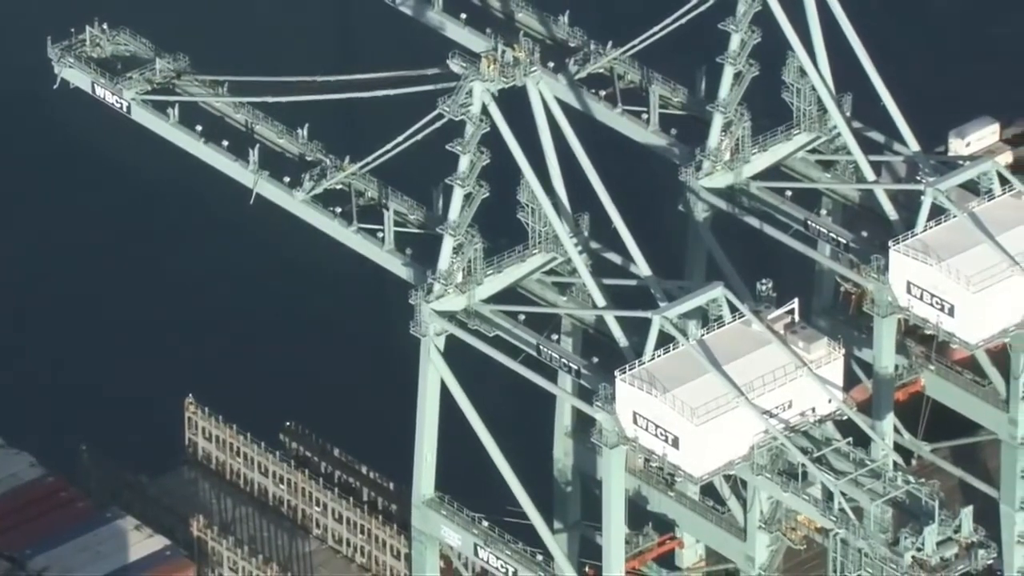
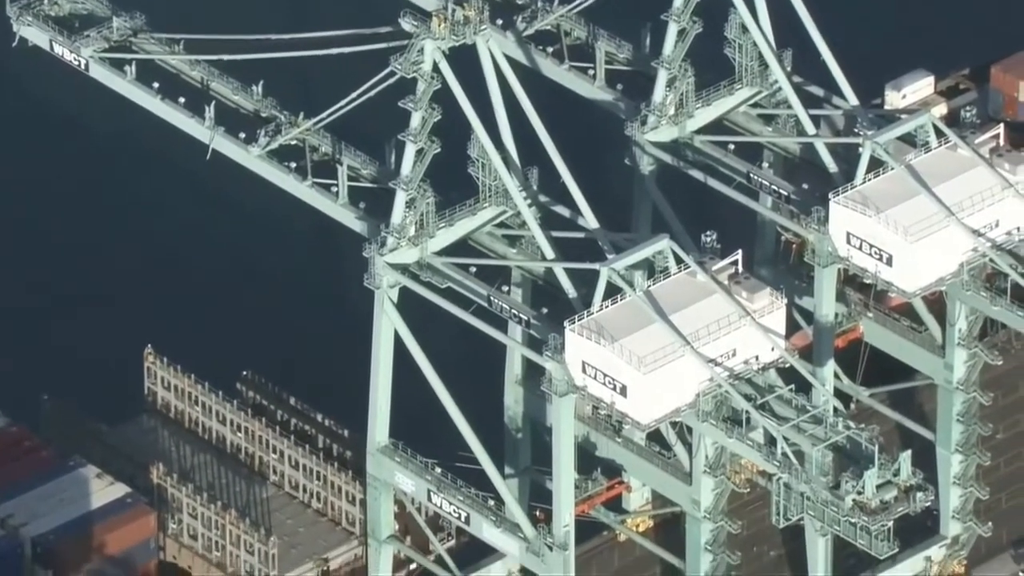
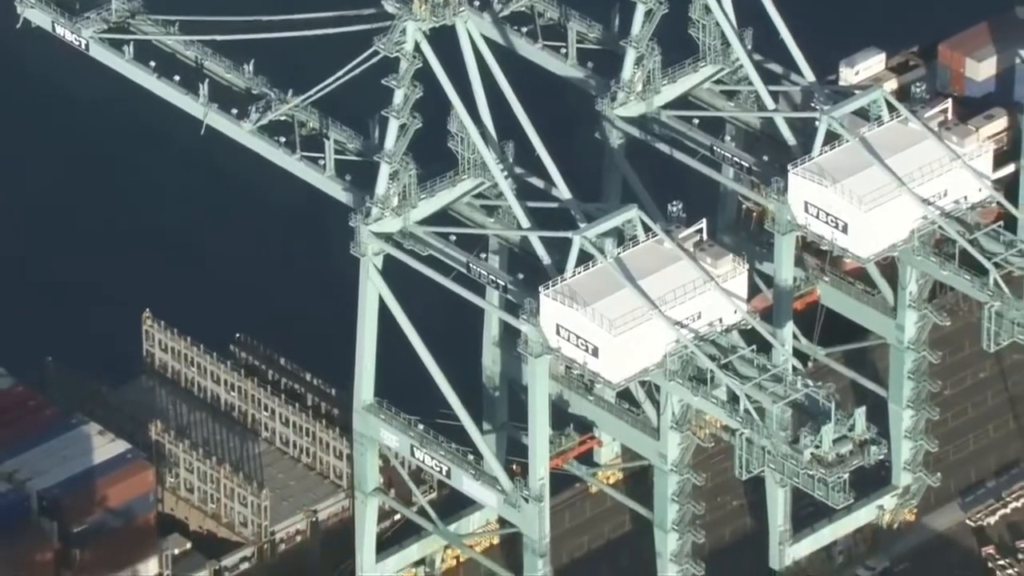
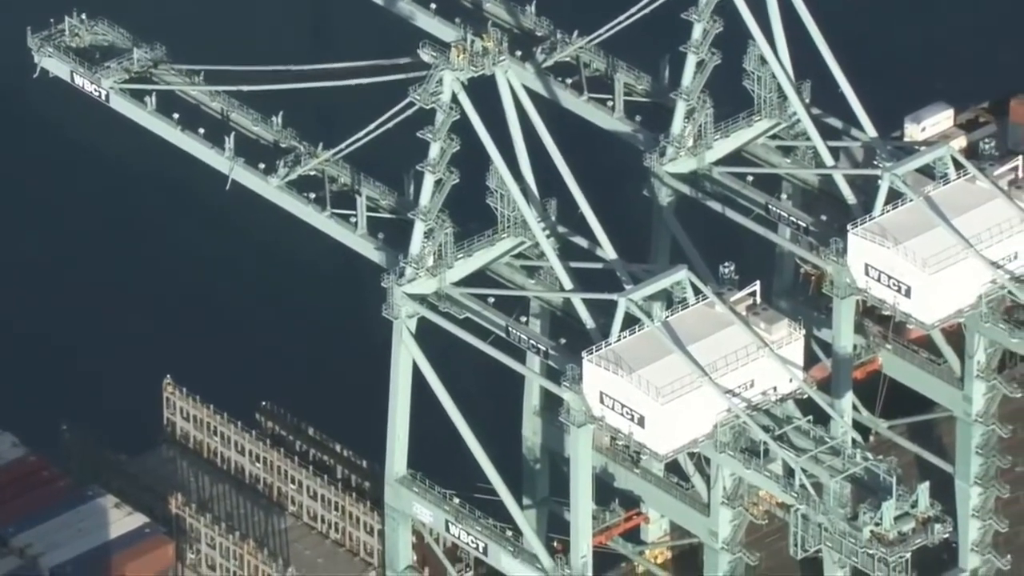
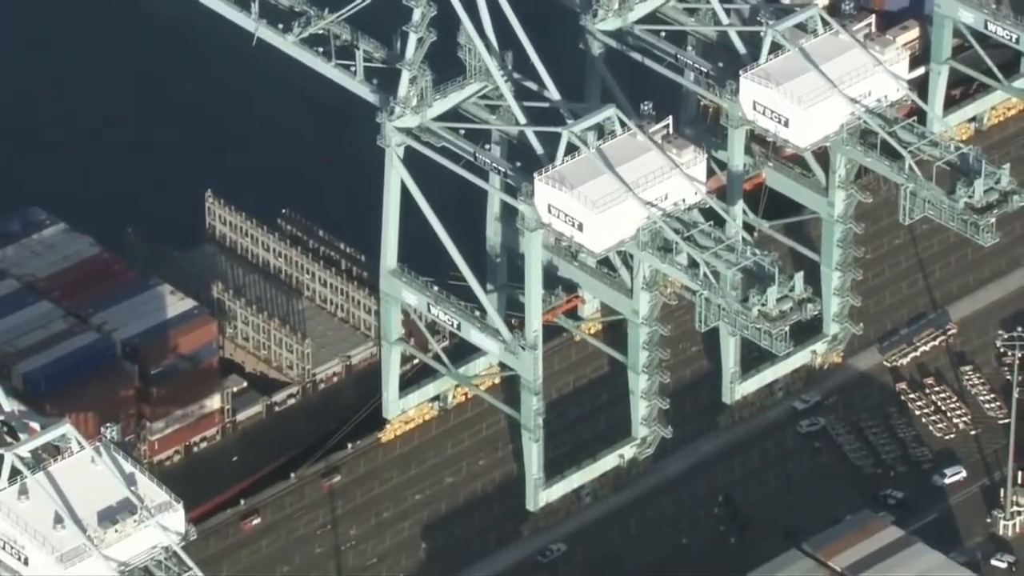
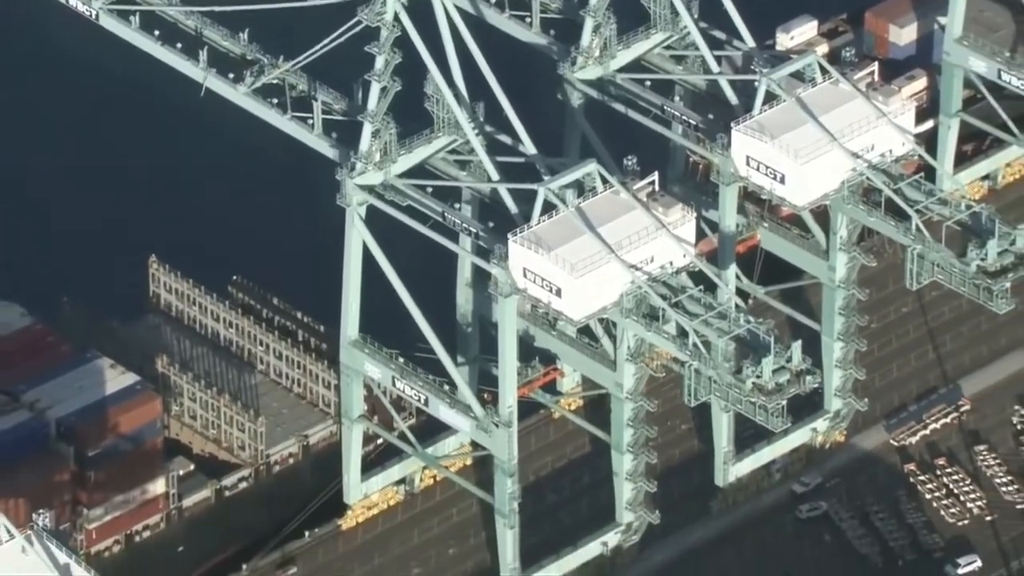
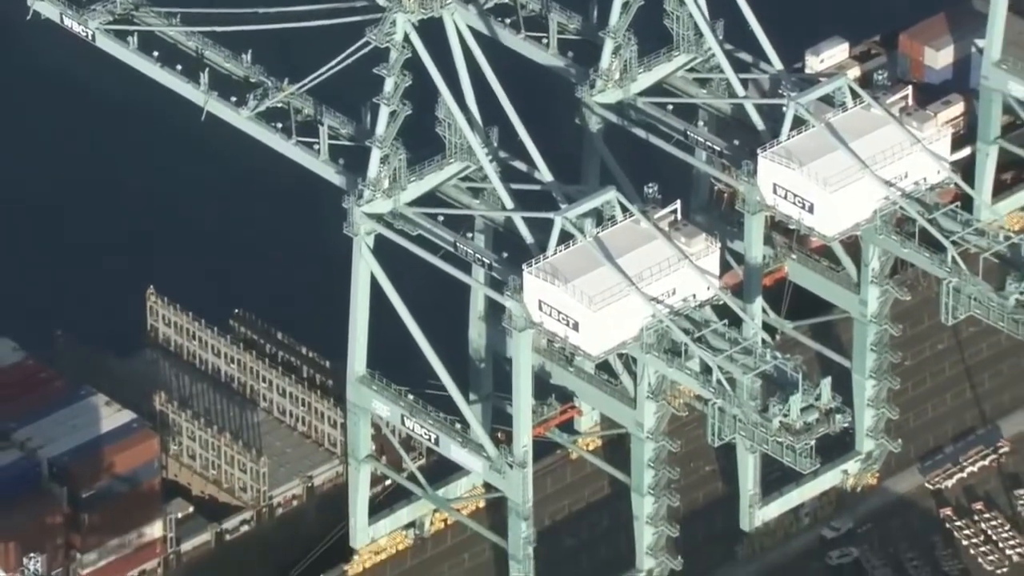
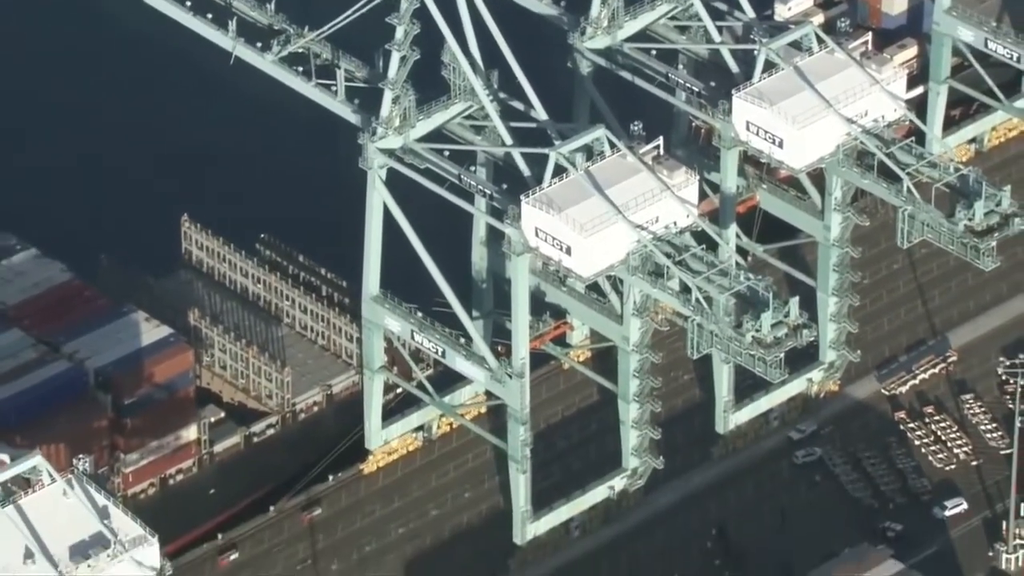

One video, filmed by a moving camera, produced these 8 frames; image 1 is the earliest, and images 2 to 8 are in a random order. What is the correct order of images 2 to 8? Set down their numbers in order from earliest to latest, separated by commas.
4, 2, 3, 7, 6, 8, 5
